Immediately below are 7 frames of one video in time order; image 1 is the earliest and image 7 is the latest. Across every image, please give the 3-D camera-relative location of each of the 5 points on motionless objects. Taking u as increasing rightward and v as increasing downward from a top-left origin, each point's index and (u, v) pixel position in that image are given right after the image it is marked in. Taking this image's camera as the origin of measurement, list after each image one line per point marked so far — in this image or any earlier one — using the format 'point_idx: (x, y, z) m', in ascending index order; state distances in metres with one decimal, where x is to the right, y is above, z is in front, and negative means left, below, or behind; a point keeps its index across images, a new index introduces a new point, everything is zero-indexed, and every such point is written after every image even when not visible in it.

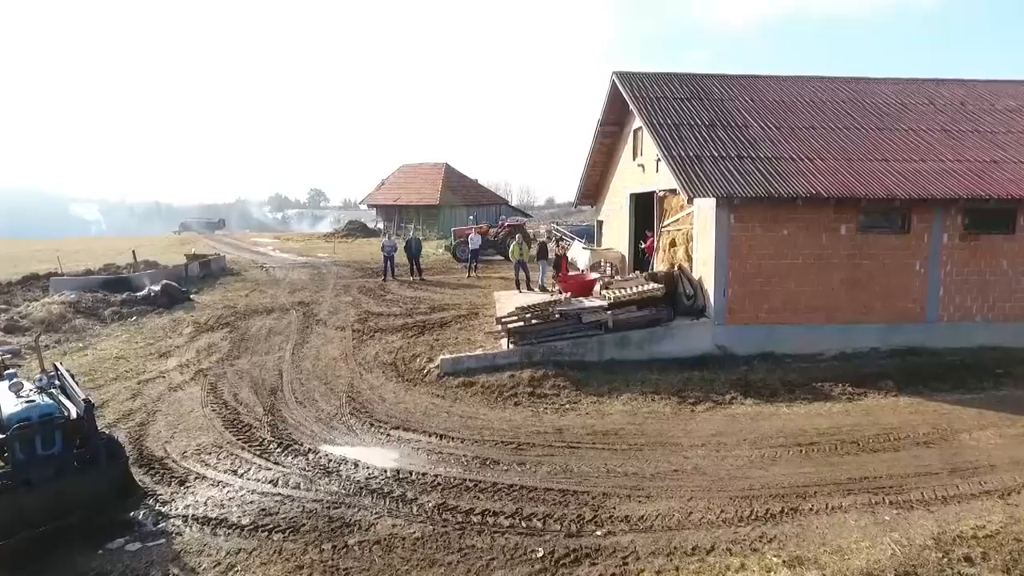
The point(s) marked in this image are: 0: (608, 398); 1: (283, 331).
0: (+1.5, -1.7, +9.6) m
1: (-5.0, -0.9, +13.6) m
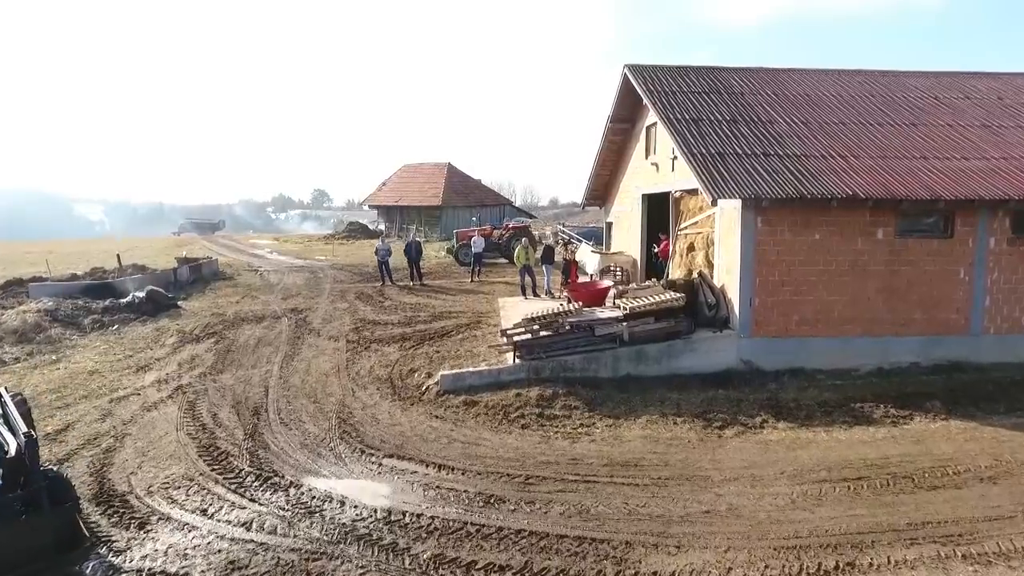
0: (+1.6, -1.9, +8.7) m
1: (-4.9, -1.1, +12.7) m
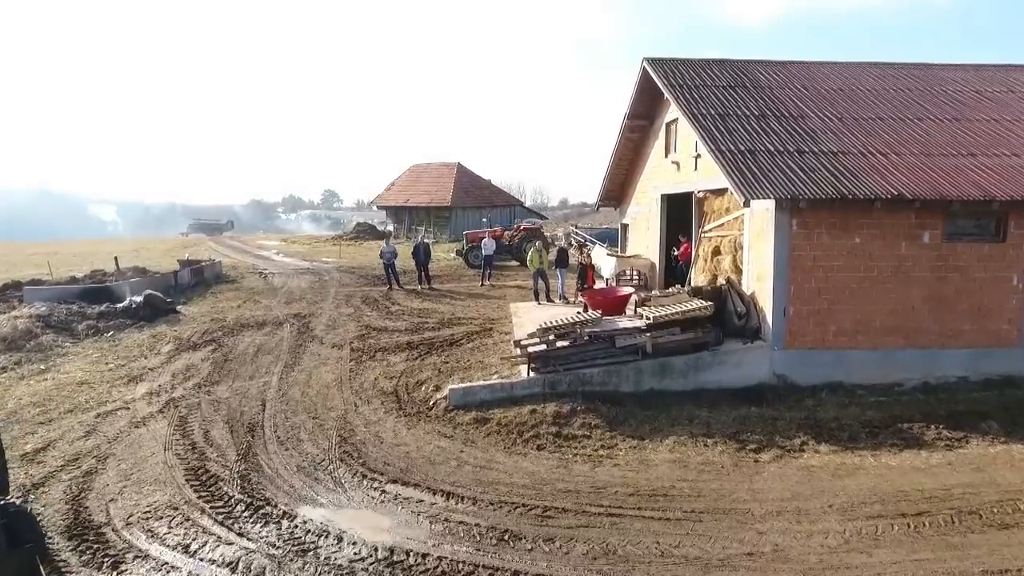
0: (+1.8, -2.0, +7.9) m
1: (-4.7, -1.2, +12.0) m
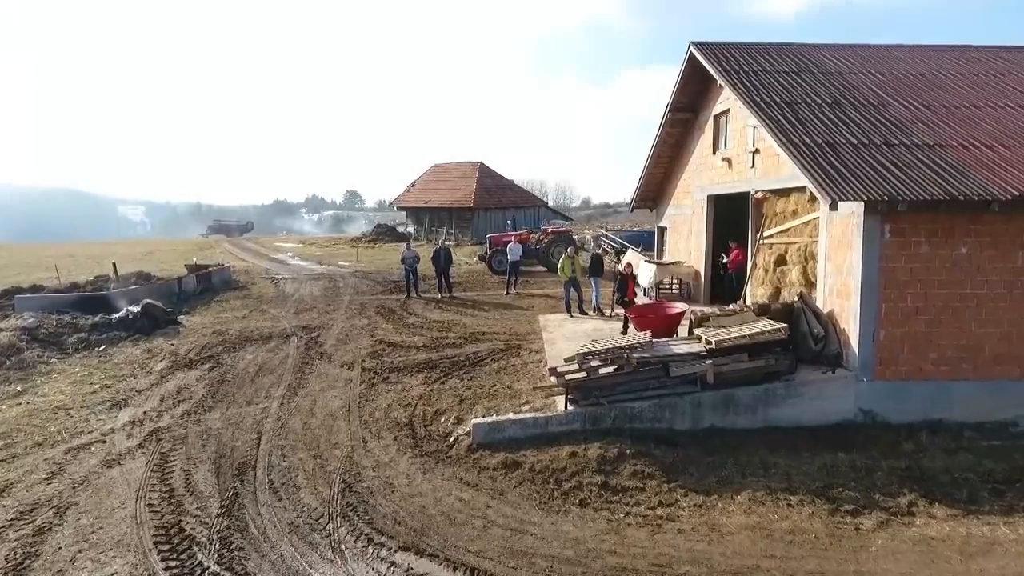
0: (+2.2, -2.2, +6.5) m
1: (-4.1, -1.4, +10.8) m
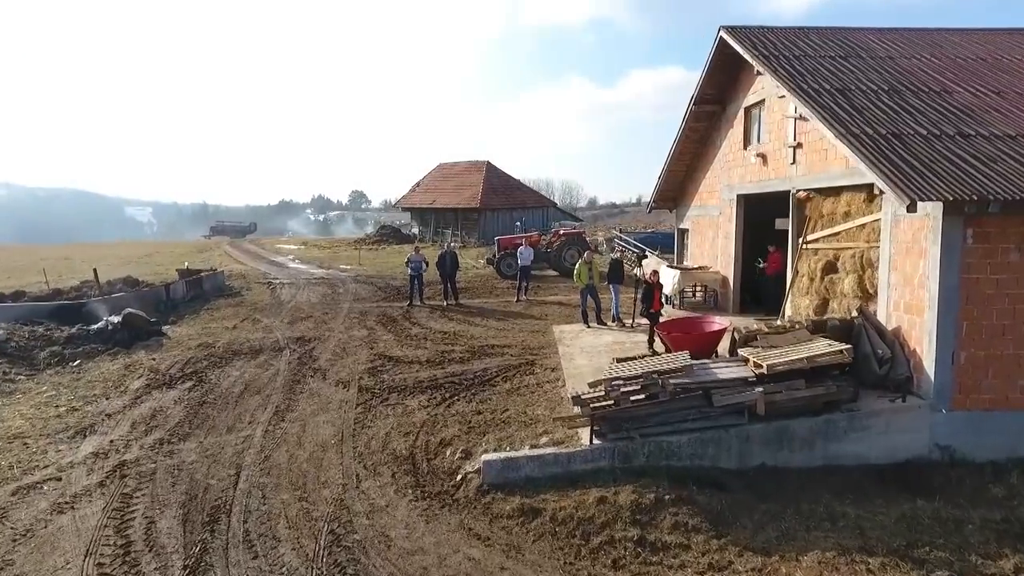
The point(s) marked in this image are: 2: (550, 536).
0: (+2.3, -2.4, +5.3) m
1: (-3.9, -1.6, +9.7) m
2: (+0.4, -2.3, +5.9) m
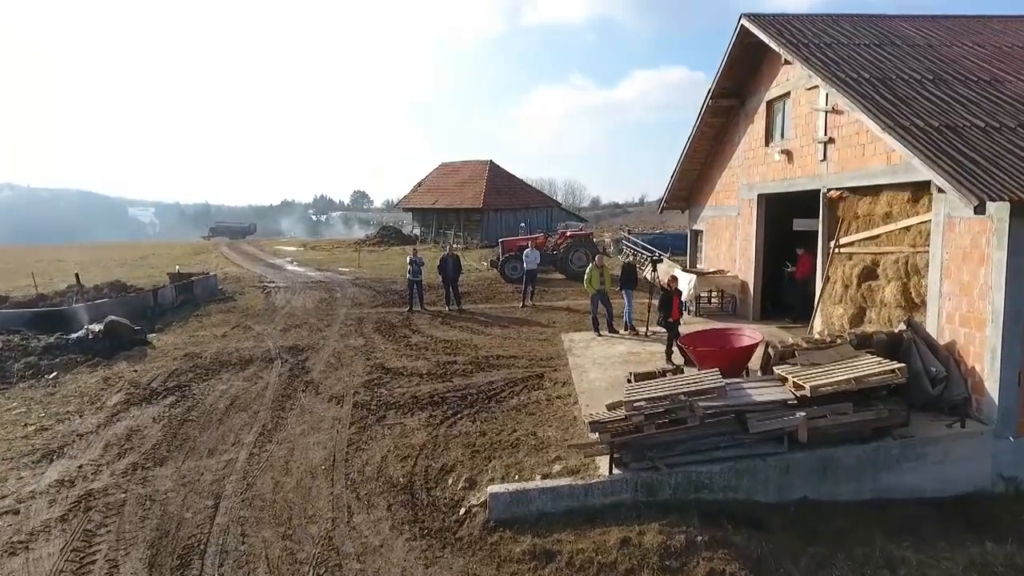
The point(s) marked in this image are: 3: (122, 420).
0: (+2.4, -2.5, +4.6) m
1: (-3.8, -1.7, +9.0) m
2: (+0.4, -2.4, +5.1) m
3: (-5.4, -1.8, +8.5) m
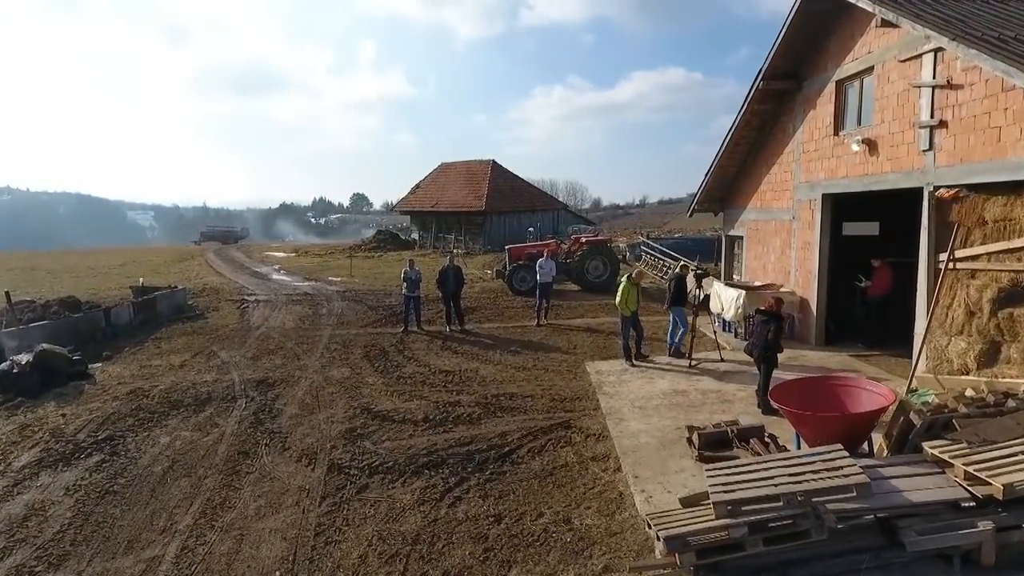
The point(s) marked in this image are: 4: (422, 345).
0: (+2.7, -2.8, +2.6) m
1: (-3.6, -2.0, +7.0) m
2: (+0.7, -2.7, +3.1) m
3: (-5.1, -2.1, +6.5) m
4: (-1.6, -1.0, +11.2) m
